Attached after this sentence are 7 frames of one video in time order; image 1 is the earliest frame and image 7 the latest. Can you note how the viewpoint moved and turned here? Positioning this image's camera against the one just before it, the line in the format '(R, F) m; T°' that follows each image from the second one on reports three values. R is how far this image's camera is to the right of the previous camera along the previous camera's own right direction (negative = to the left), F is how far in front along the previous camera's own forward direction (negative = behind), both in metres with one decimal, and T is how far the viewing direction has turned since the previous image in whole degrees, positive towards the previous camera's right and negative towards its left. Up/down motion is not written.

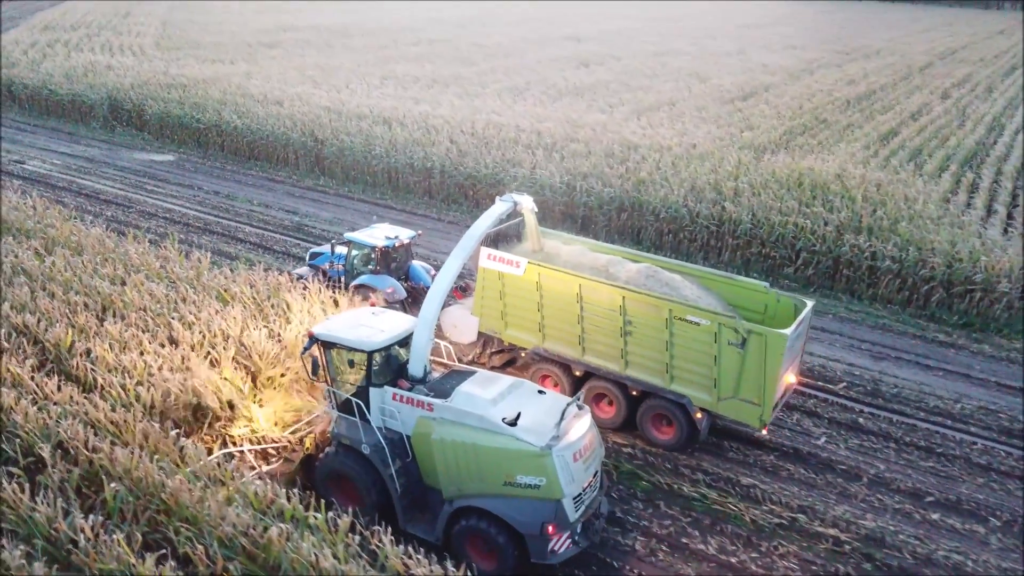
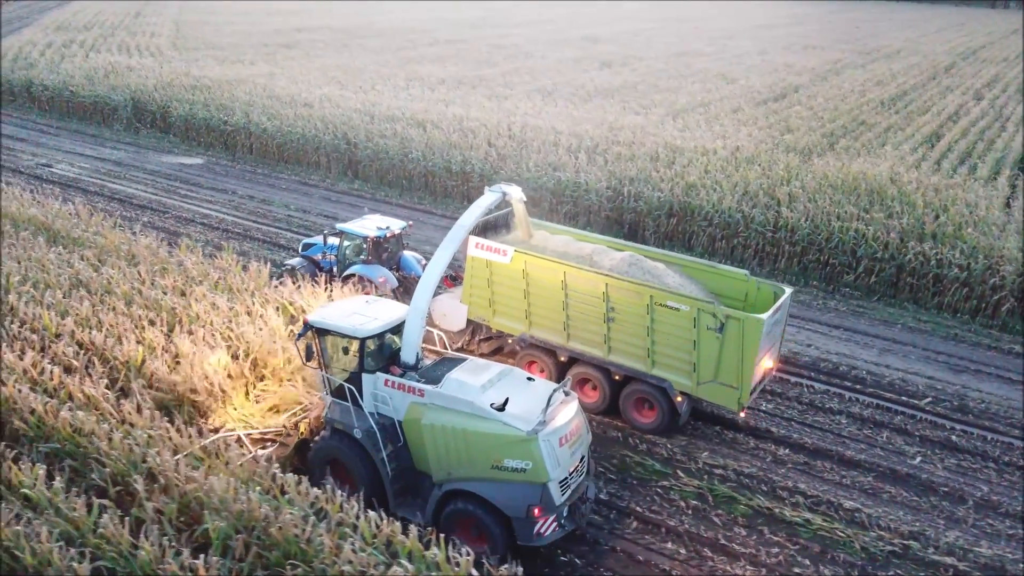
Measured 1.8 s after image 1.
(-0.8, +0.3) m; 0°
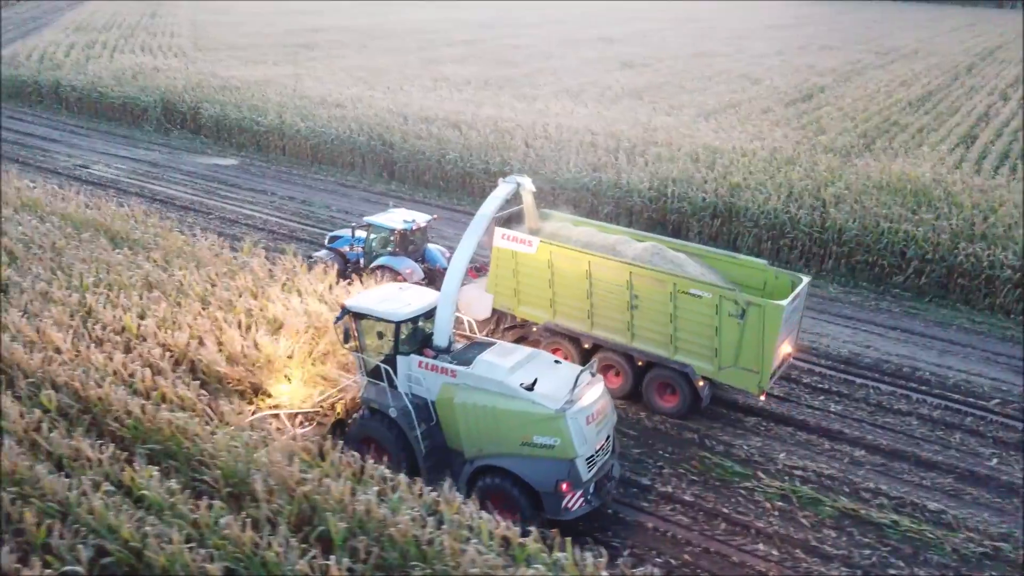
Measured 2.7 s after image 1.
(-0.8, 0.0) m; 0°
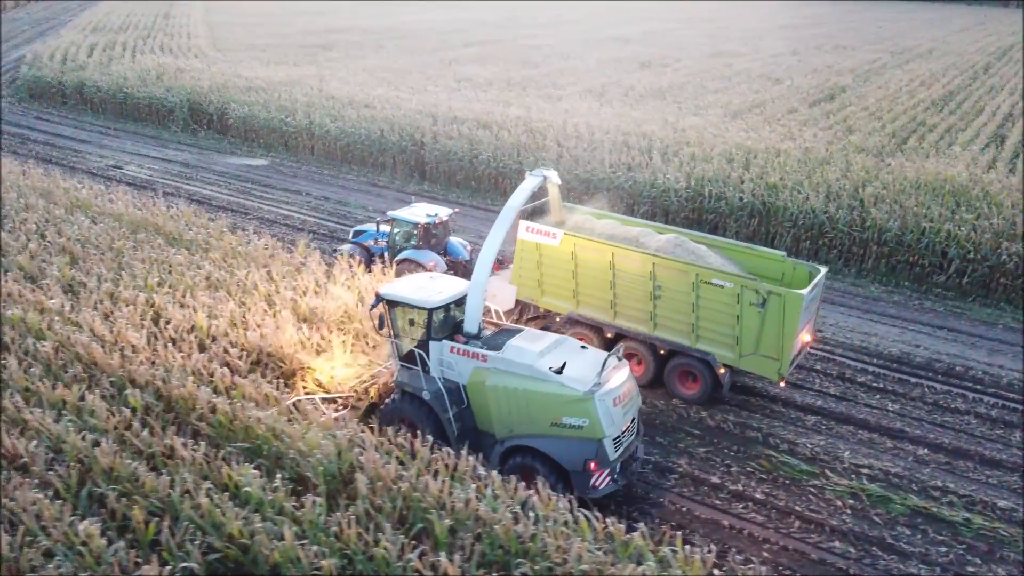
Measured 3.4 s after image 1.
(-0.6, -0.1) m; 0°
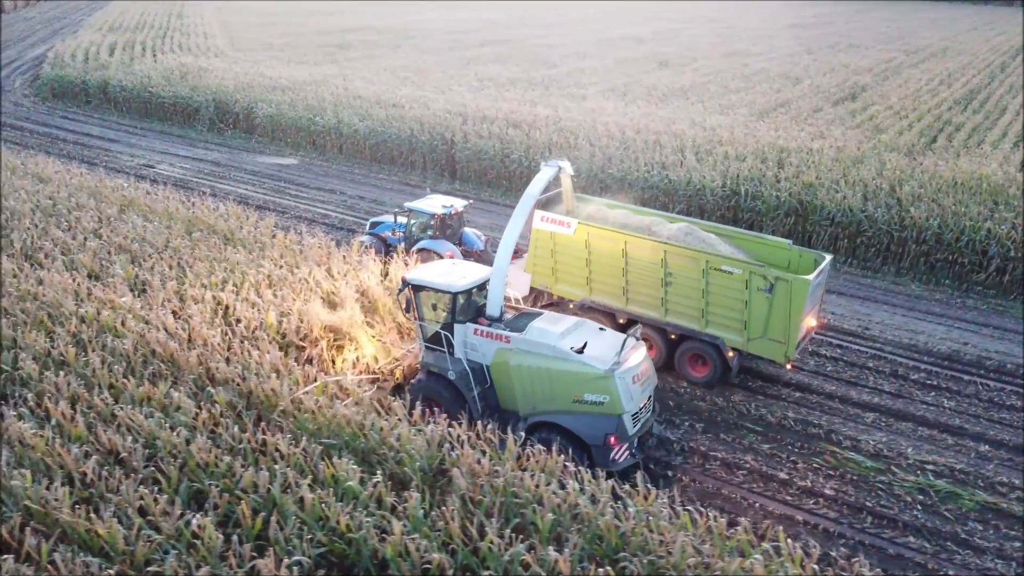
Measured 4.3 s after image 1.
(-0.7, -0.1) m; 0°
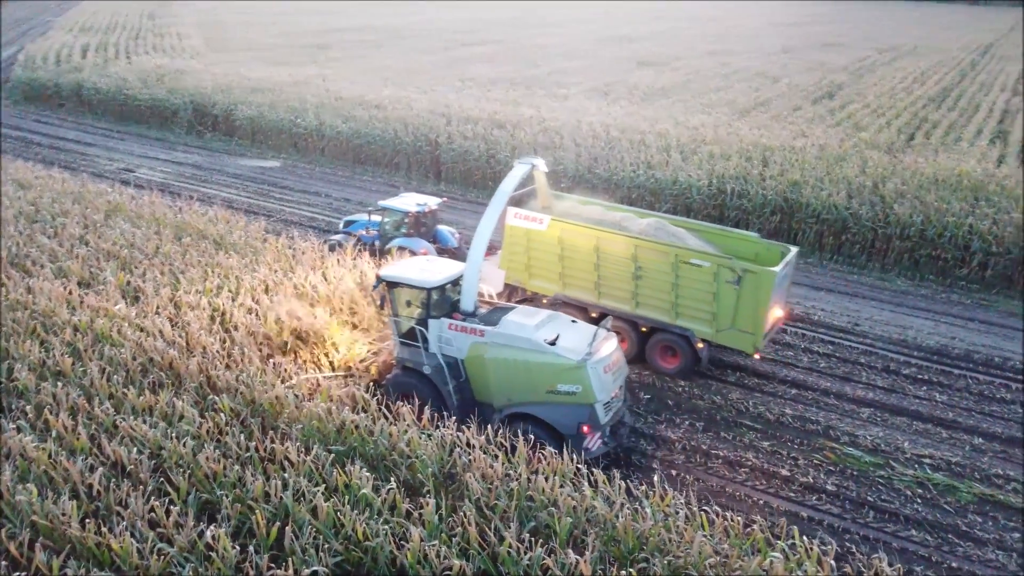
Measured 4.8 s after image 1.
(-0.2, 0.0) m; +2°
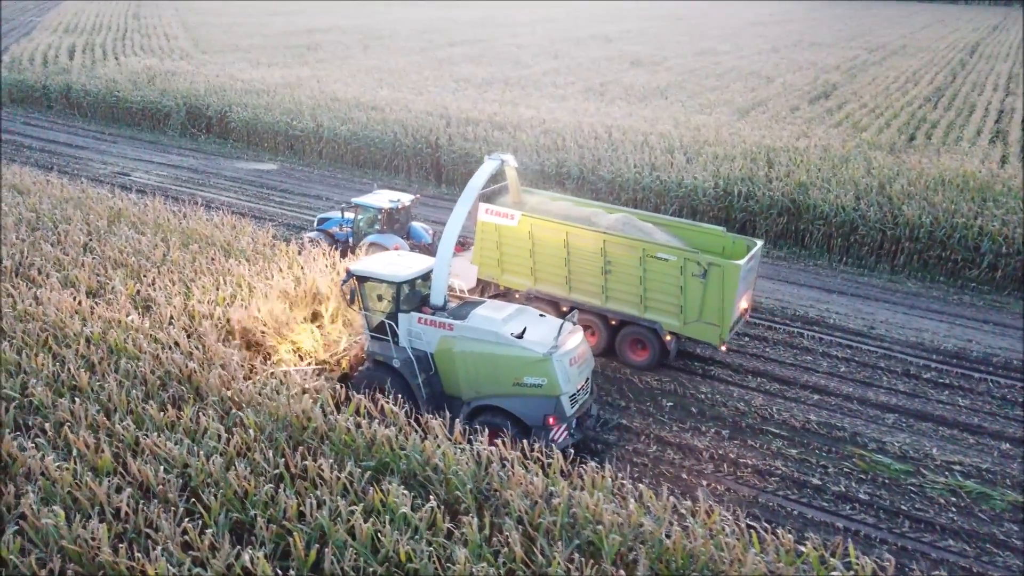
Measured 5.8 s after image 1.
(-0.4, +0.2) m; +1°
